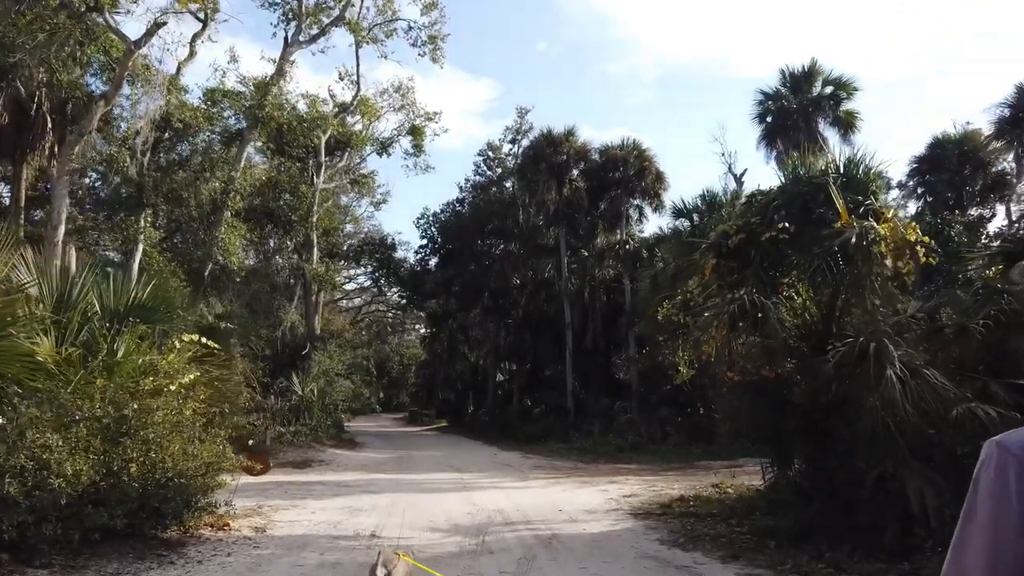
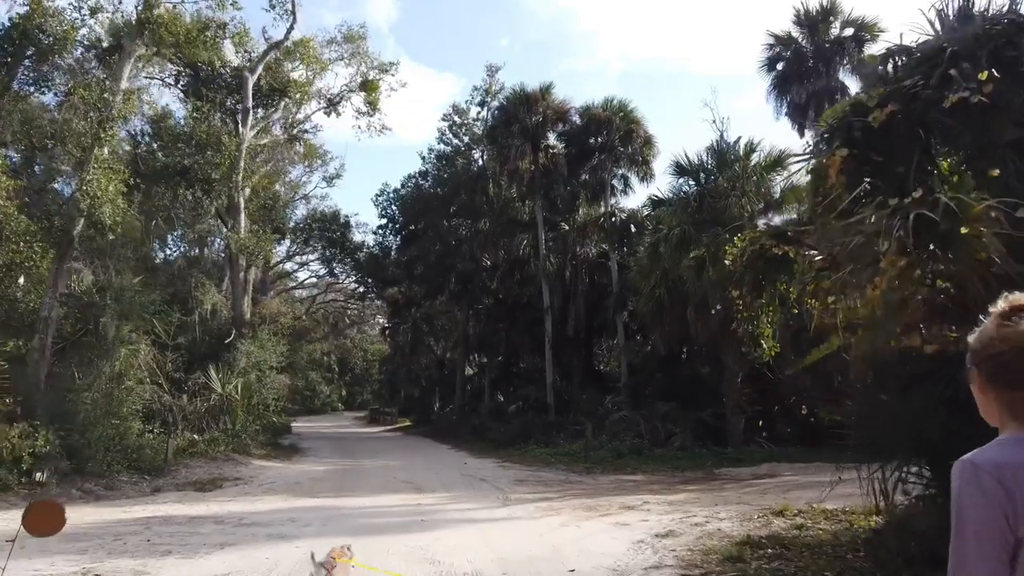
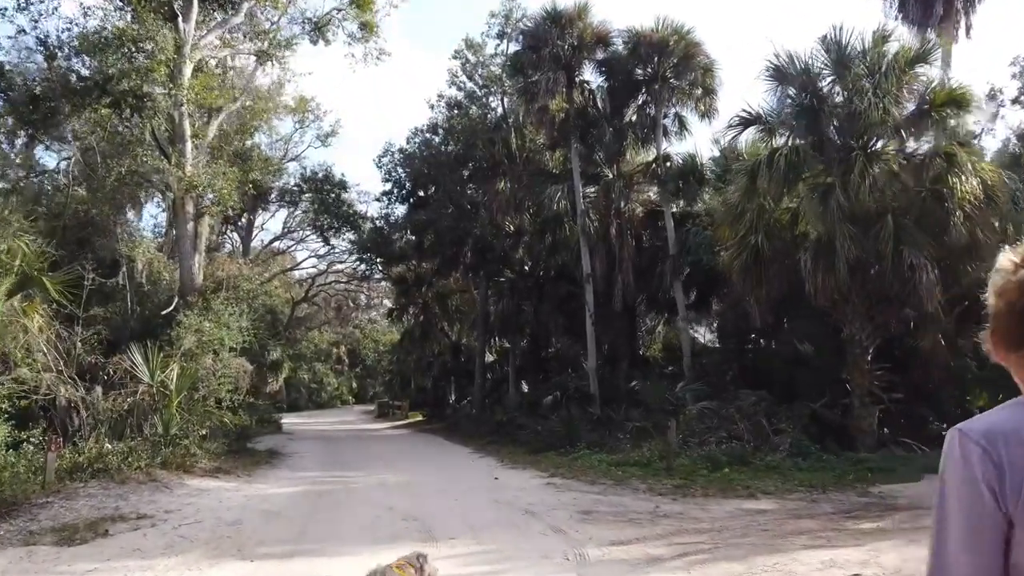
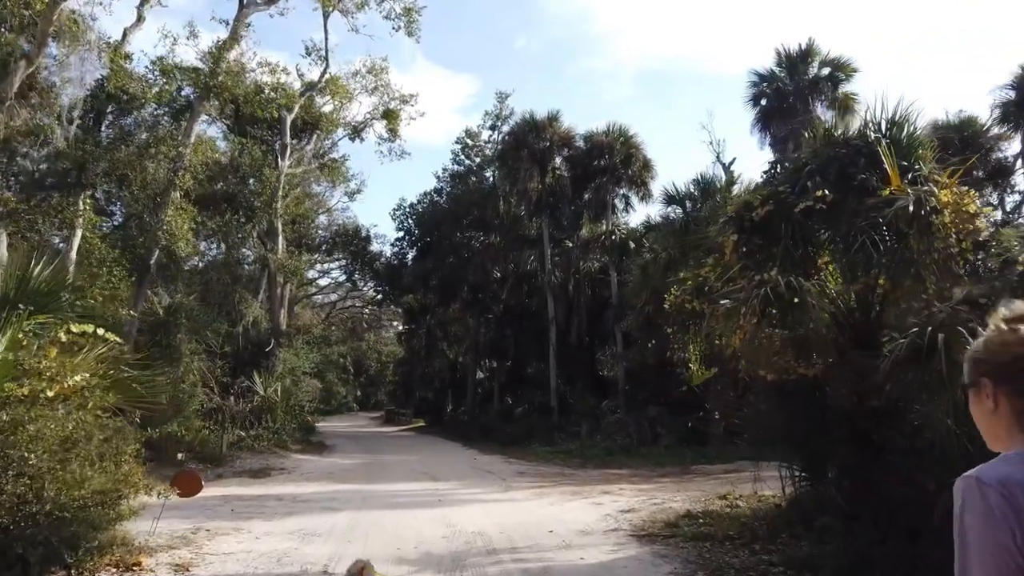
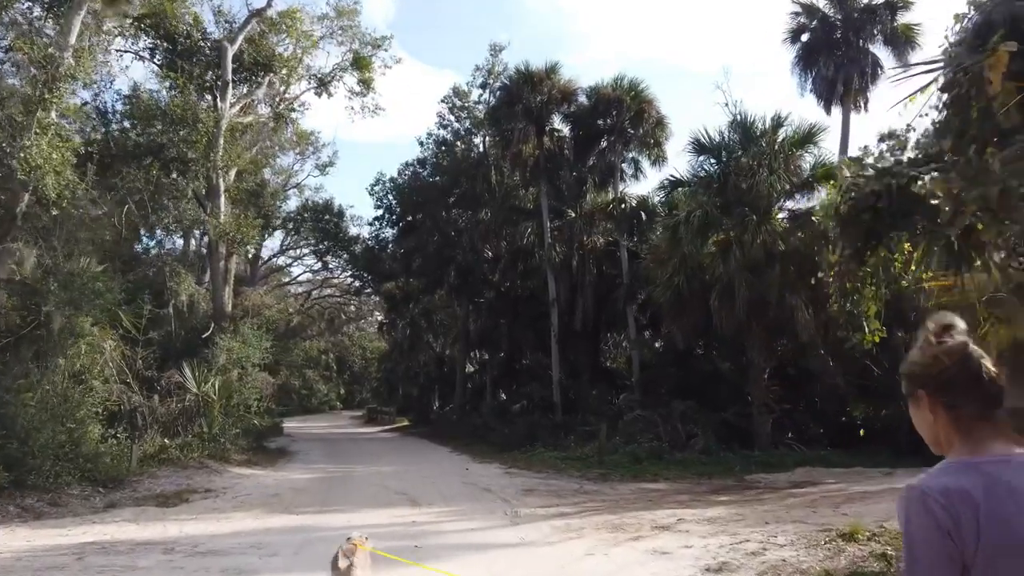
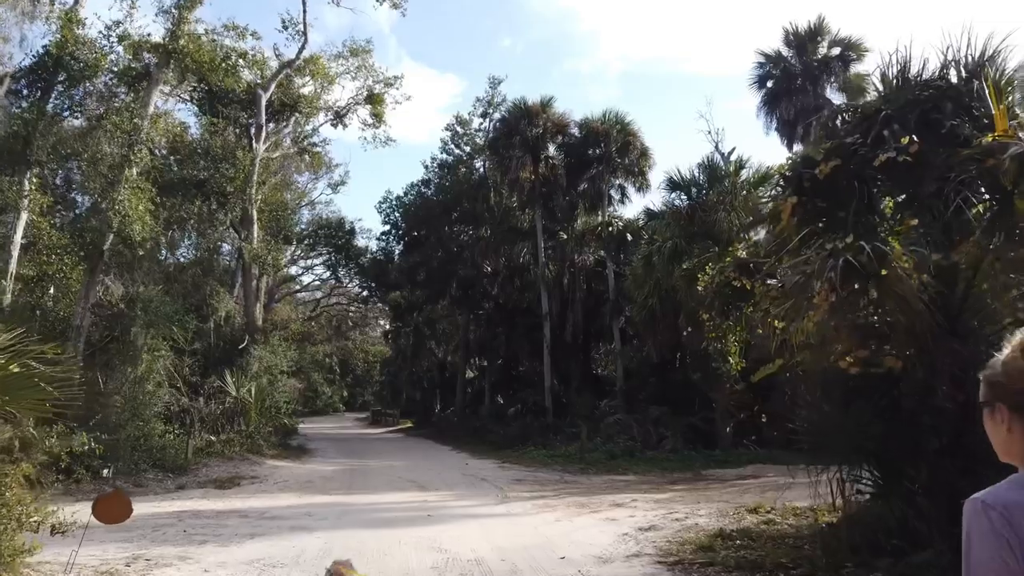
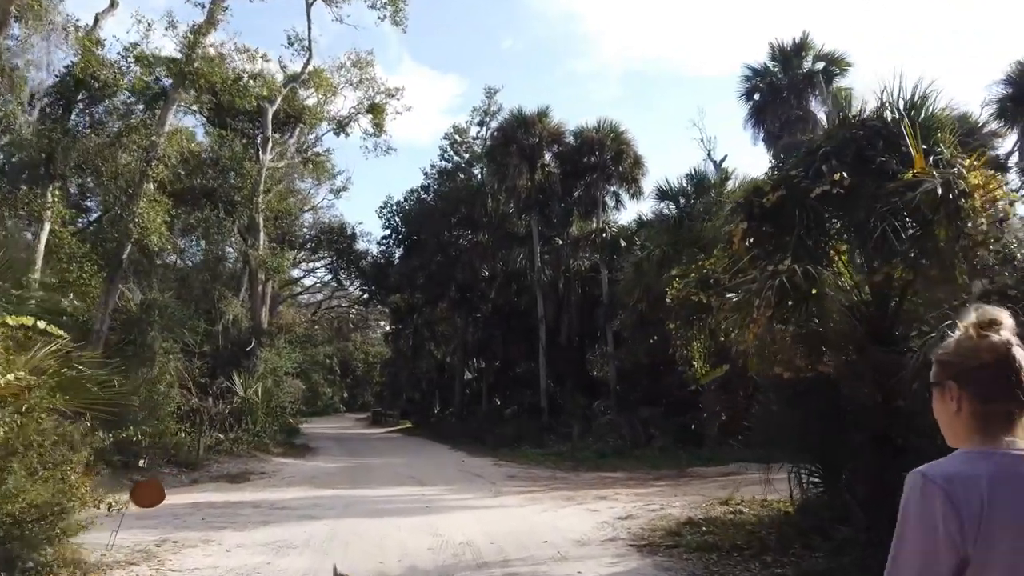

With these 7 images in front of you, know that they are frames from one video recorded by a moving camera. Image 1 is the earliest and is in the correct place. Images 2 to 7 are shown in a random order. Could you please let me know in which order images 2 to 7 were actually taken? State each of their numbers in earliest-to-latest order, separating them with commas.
4, 7, 6, 2, 5, 3
